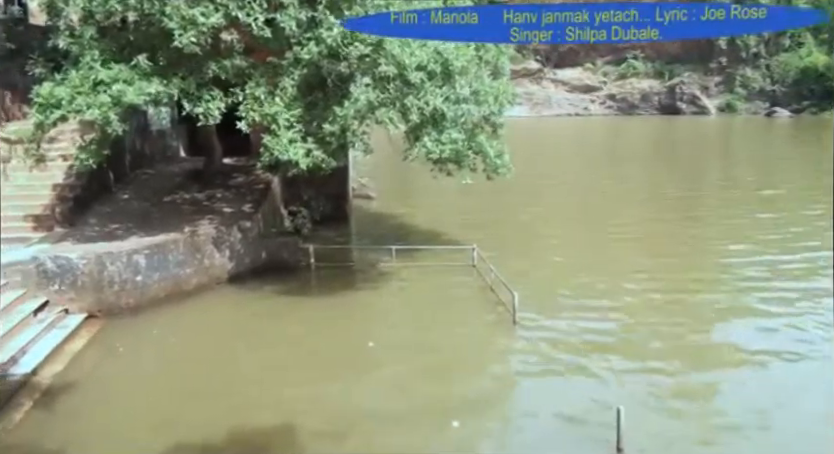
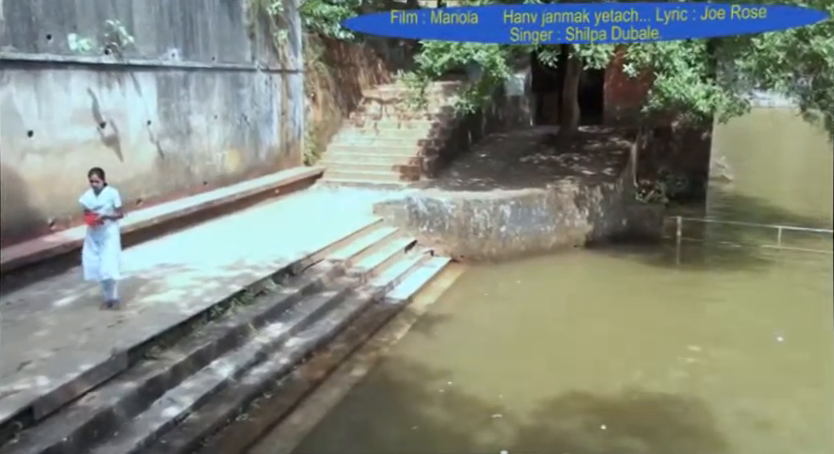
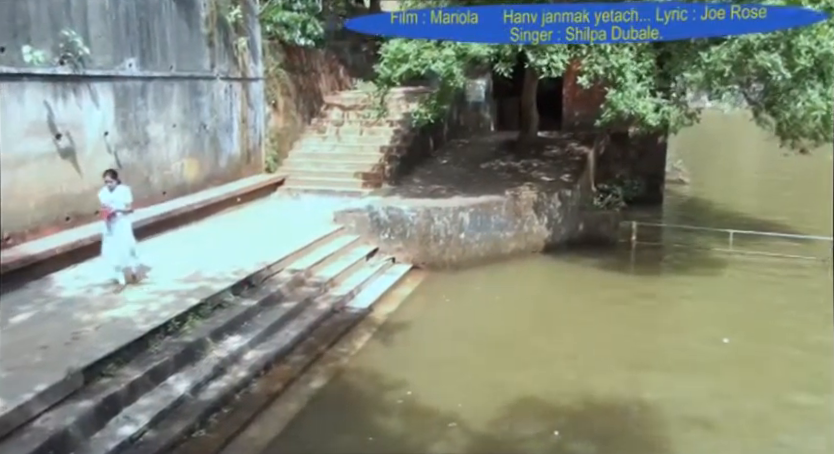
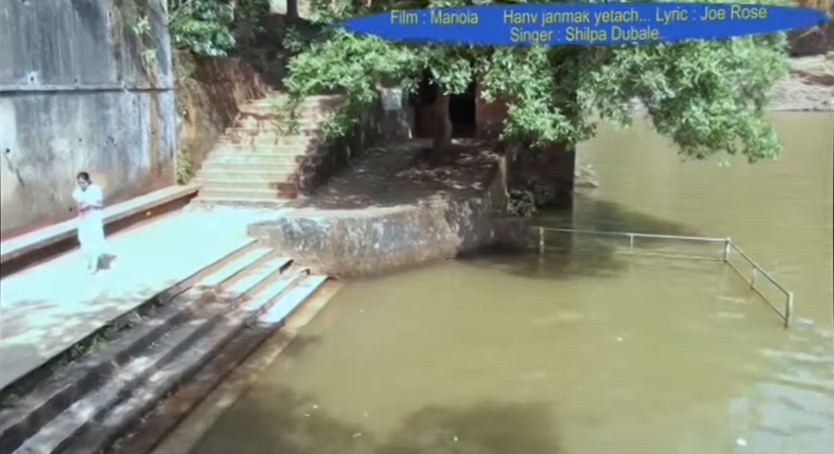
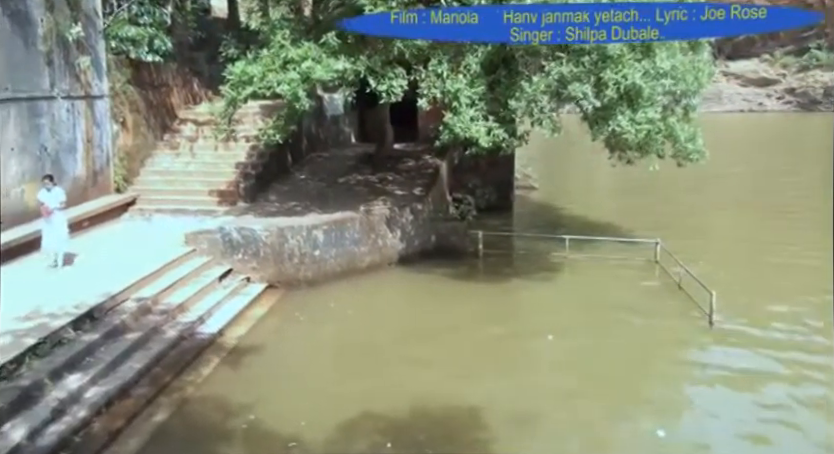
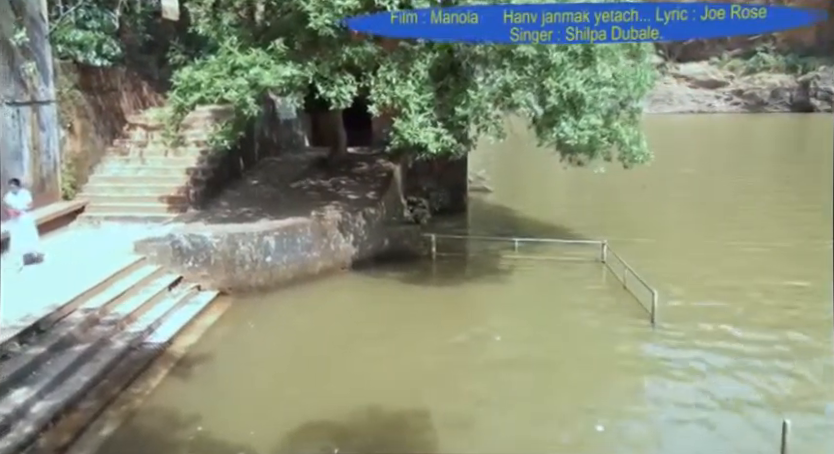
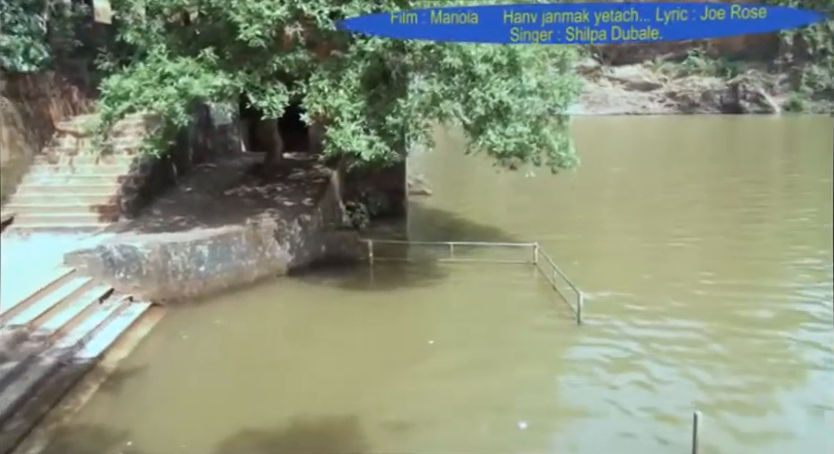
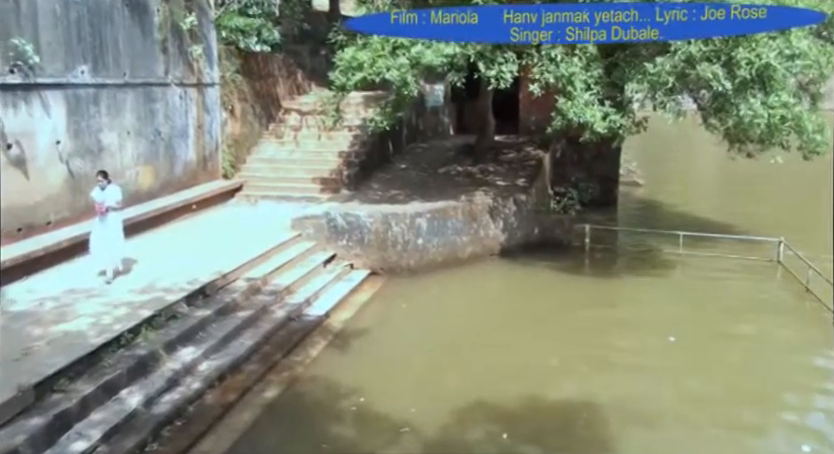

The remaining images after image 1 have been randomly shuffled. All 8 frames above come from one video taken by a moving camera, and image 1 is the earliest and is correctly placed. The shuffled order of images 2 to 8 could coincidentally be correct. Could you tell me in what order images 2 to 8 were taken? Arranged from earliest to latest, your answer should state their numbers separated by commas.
7, 6, 5, 4, 8, 3, 2
